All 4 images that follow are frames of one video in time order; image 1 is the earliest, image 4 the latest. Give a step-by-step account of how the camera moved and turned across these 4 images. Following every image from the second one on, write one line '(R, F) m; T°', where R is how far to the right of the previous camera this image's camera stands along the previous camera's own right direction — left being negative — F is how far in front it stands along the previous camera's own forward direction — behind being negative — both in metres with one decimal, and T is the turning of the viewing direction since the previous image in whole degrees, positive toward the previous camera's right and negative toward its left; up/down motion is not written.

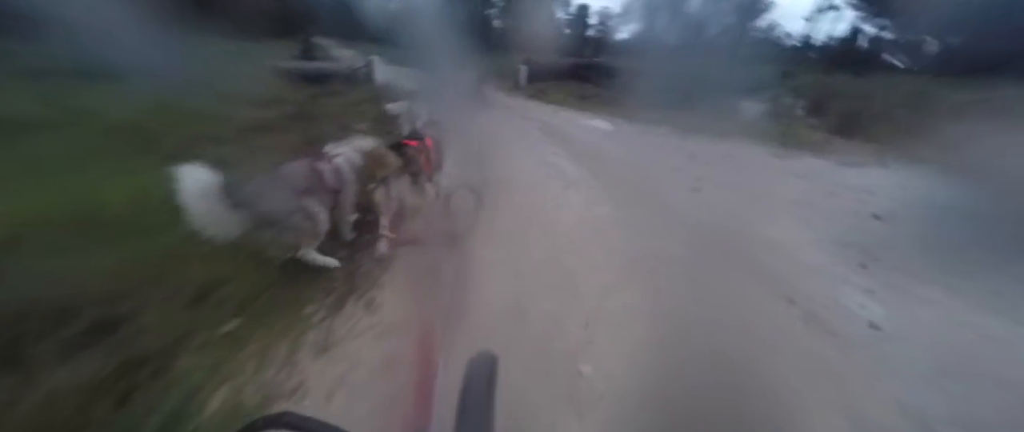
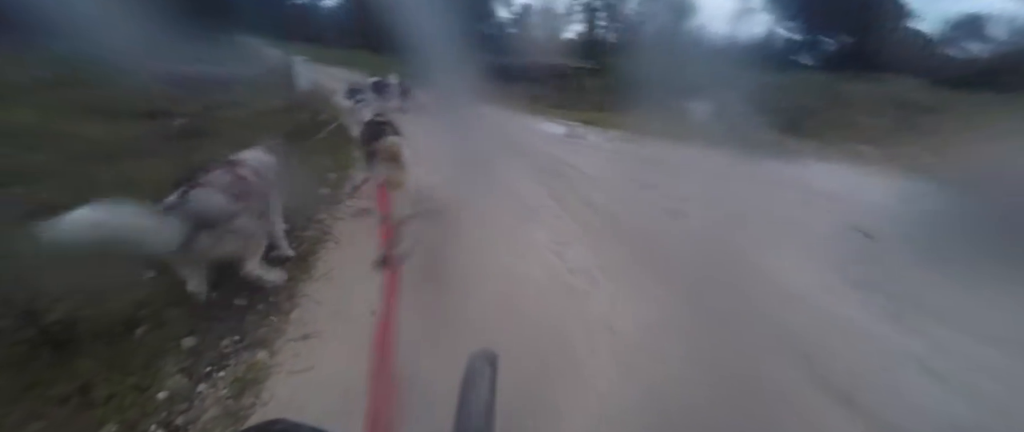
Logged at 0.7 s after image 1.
(+0.1, +1.0) m; +7°
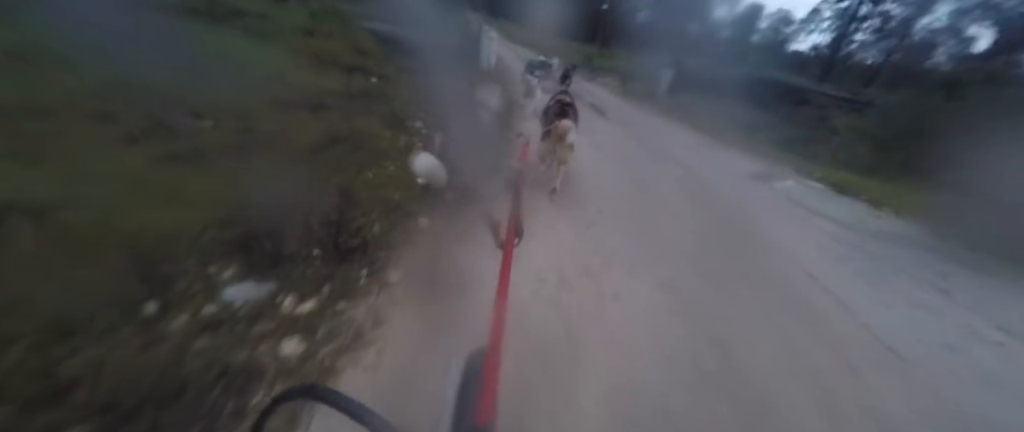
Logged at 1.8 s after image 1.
(-0.7, +1.8) m; -22°
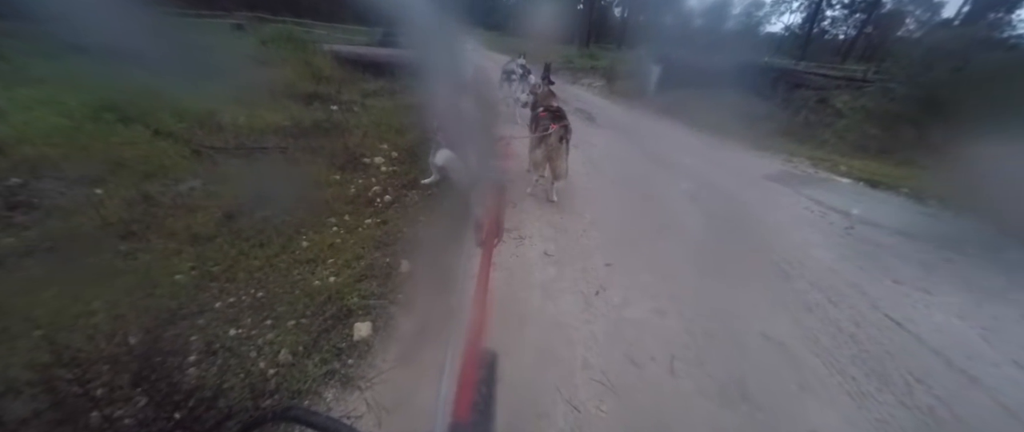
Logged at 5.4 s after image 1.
(+0.2, +0.9) m; +1°
